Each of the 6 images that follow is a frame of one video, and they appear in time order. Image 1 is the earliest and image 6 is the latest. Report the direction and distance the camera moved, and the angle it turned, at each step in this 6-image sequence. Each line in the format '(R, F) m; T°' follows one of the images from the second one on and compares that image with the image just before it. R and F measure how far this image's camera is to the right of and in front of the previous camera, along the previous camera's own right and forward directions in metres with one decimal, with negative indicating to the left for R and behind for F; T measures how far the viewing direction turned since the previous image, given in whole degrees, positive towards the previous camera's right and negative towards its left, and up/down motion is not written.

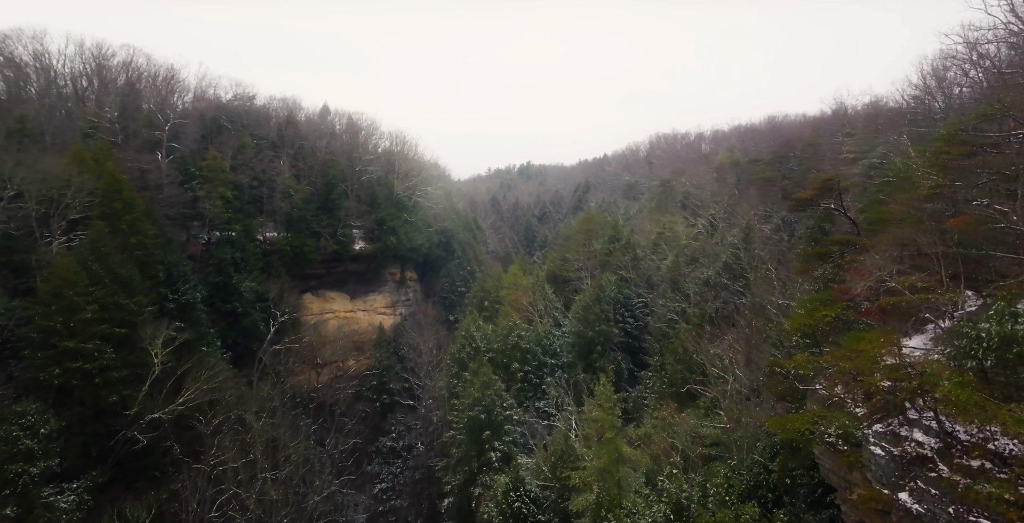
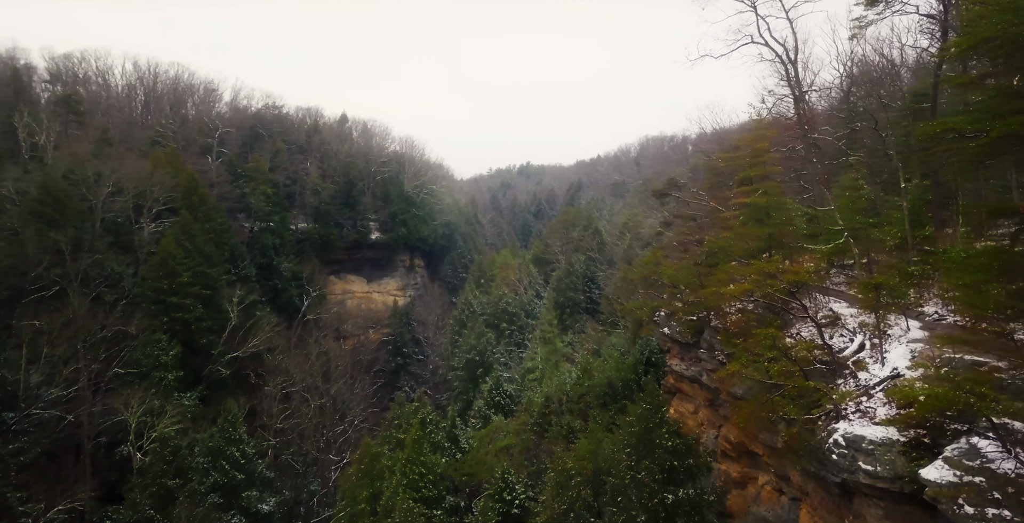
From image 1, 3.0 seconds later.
(+0.7, -6.7) m; 0°
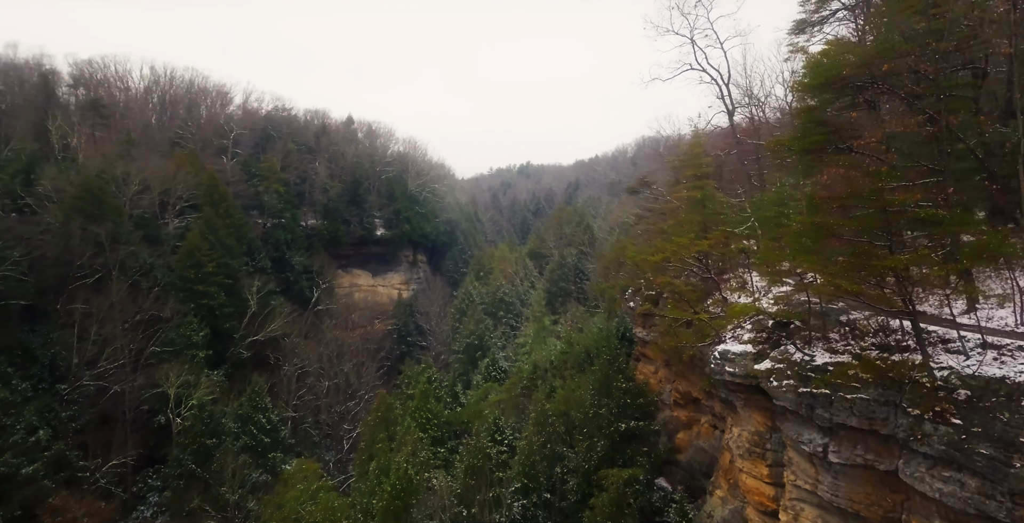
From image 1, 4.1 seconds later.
(+0.2, -2.5) m; 0°
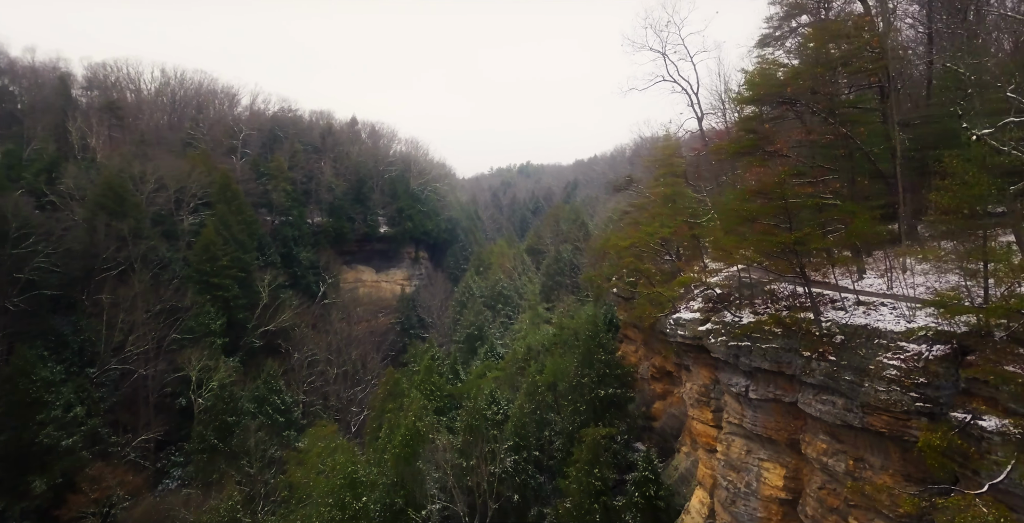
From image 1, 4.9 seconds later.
(+0.2, -1.7) m; 0°
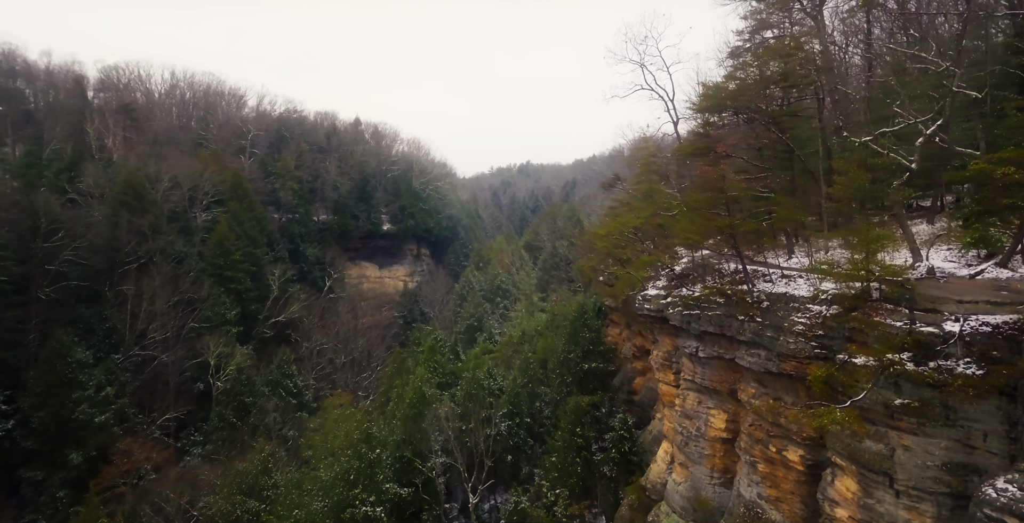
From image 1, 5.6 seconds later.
(+0.2, -1.6) m; 0°
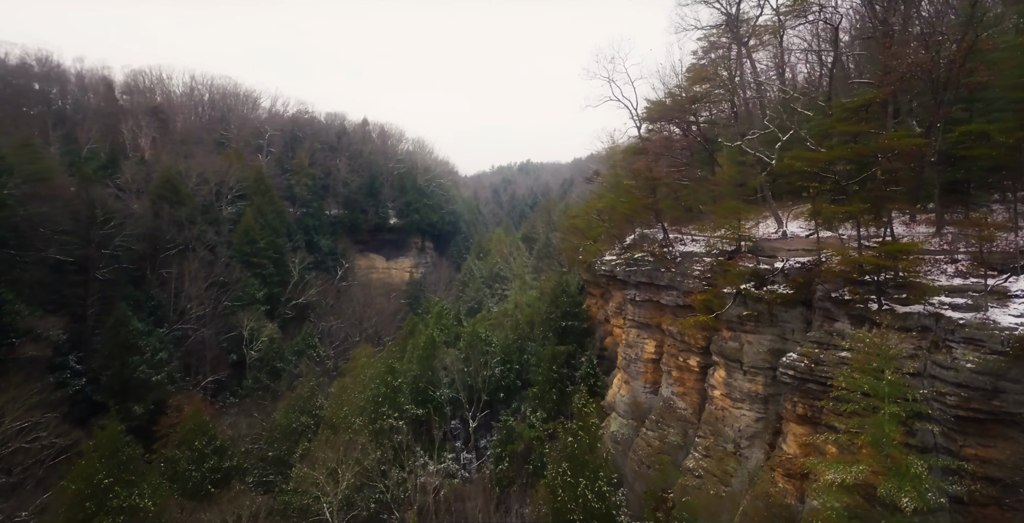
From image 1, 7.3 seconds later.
(+0.3, -3.5) m; 0°
